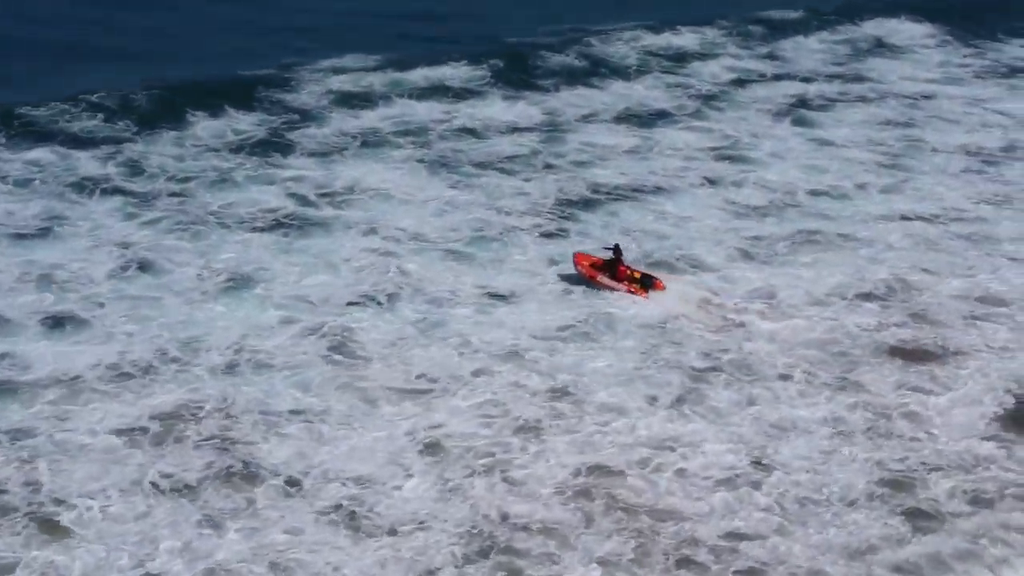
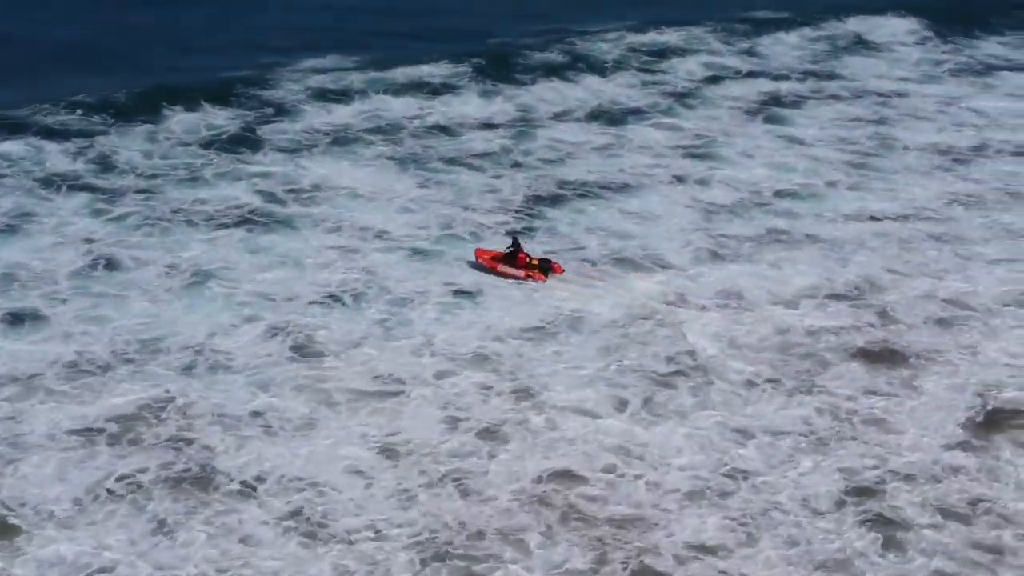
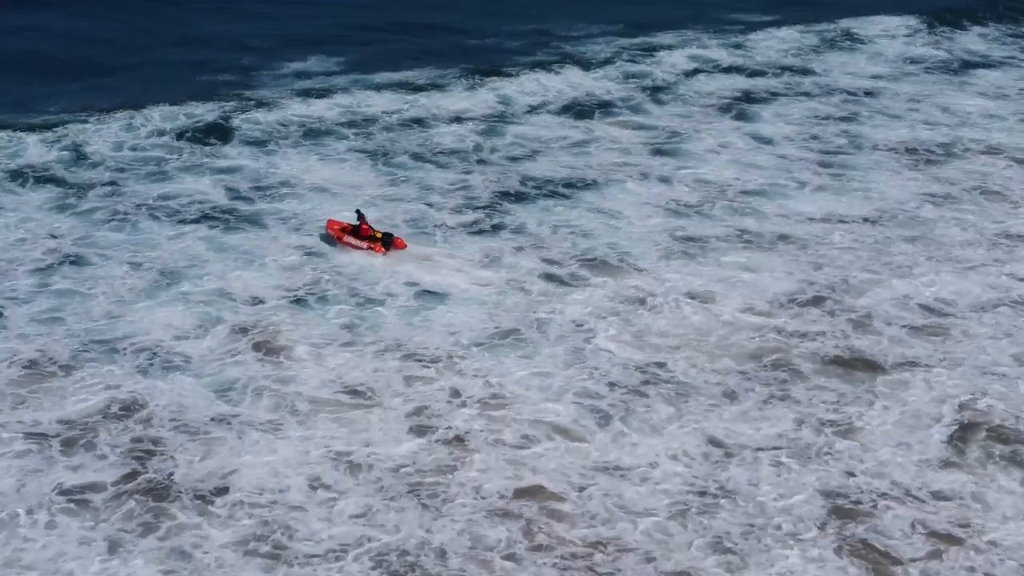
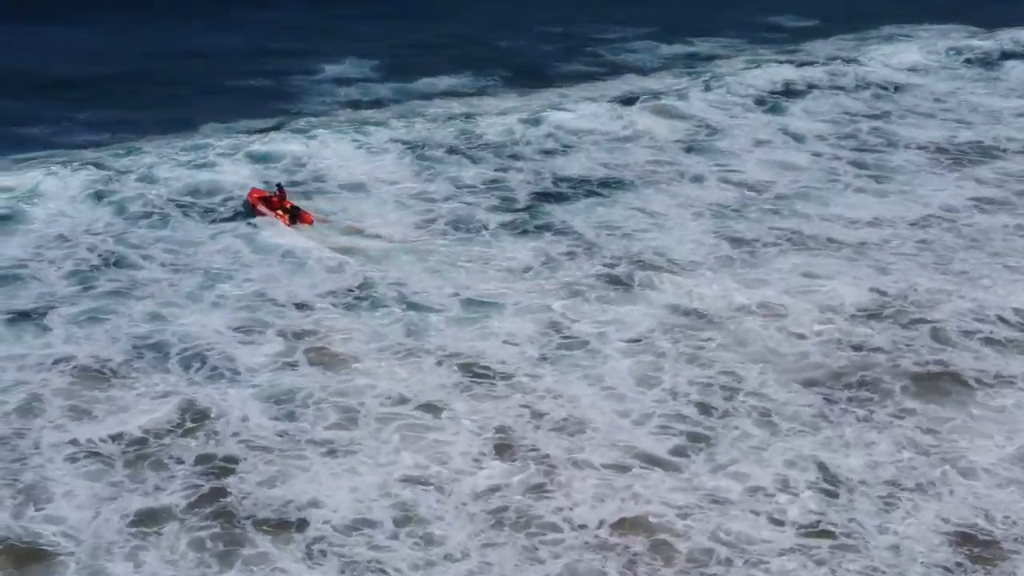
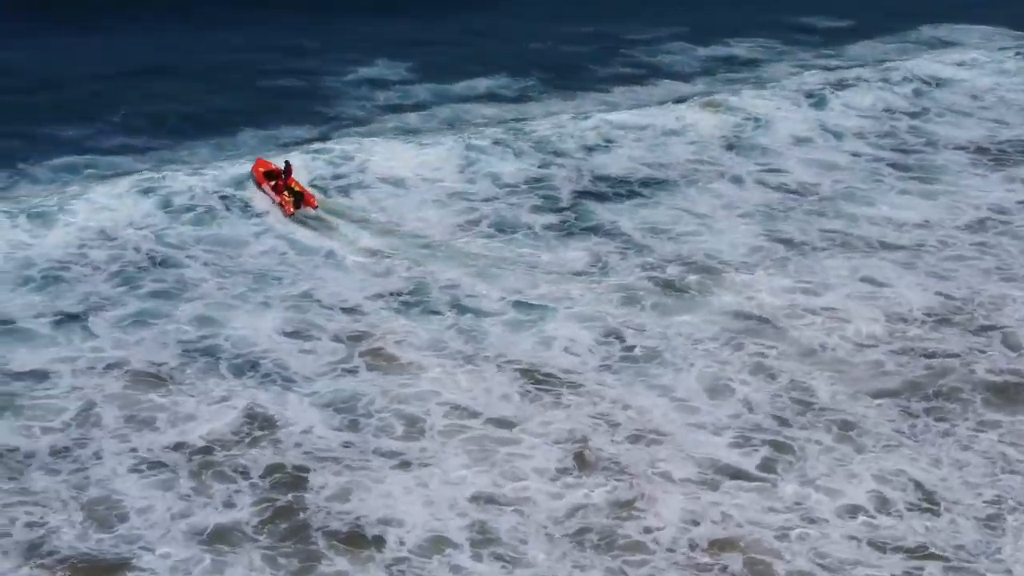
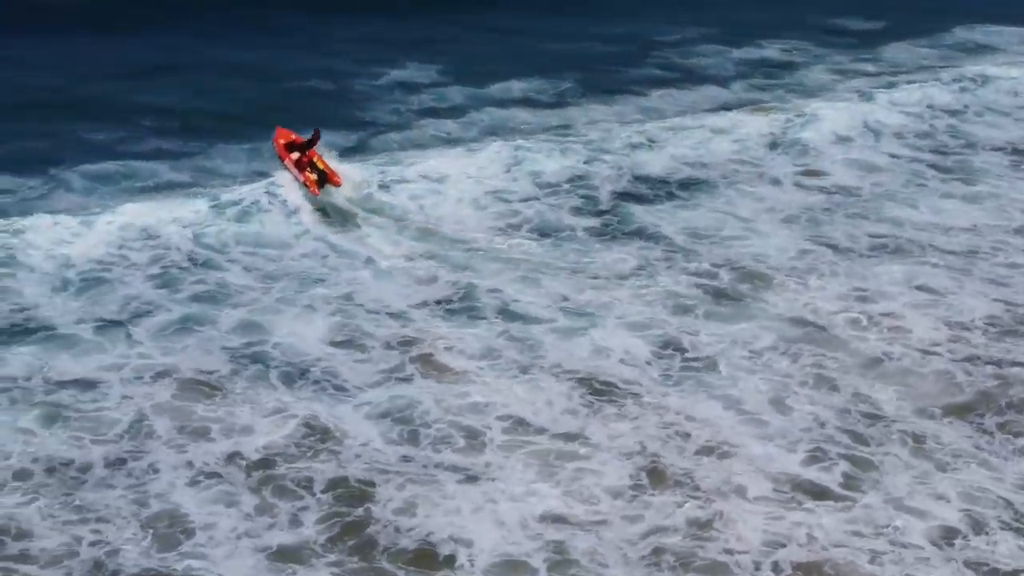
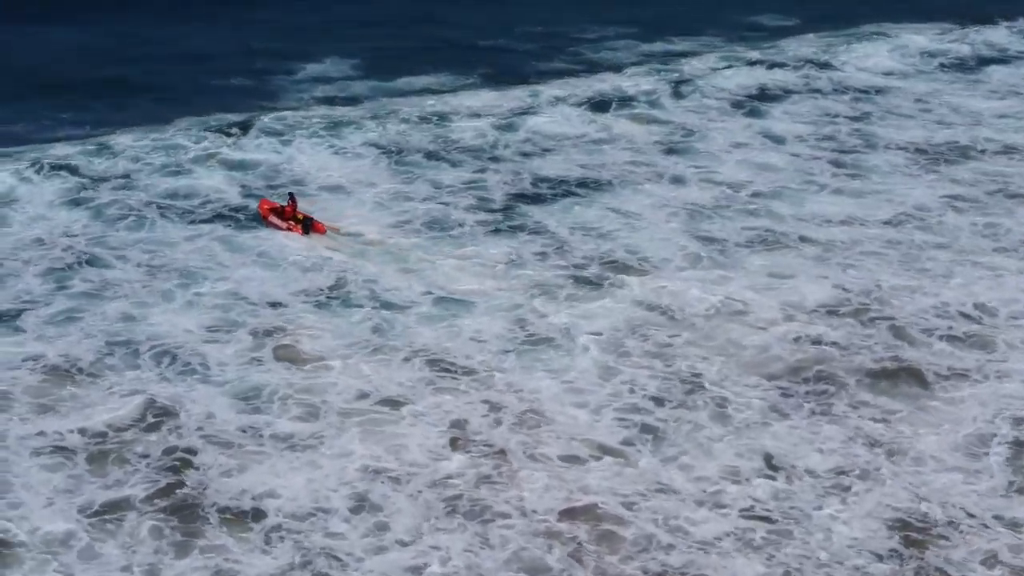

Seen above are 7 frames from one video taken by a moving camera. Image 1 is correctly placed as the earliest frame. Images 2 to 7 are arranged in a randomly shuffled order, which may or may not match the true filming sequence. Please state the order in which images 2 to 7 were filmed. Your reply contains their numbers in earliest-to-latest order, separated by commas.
2, 3, 7, 4, 5, 6
